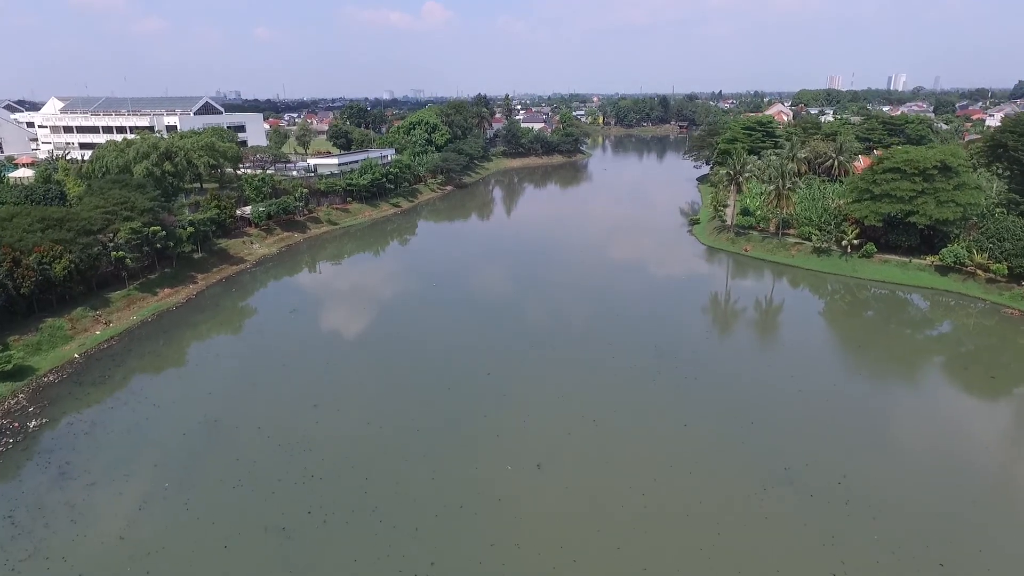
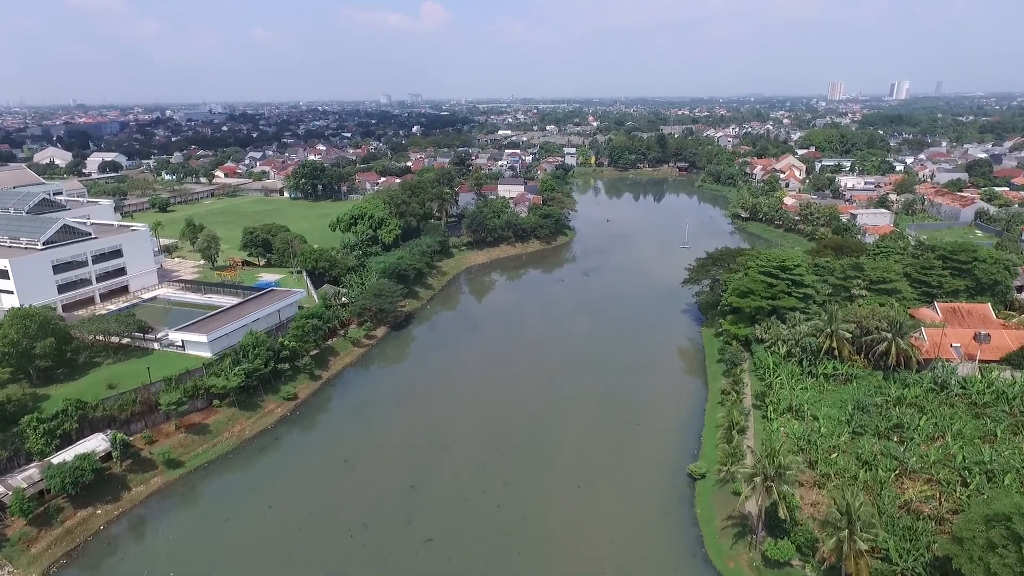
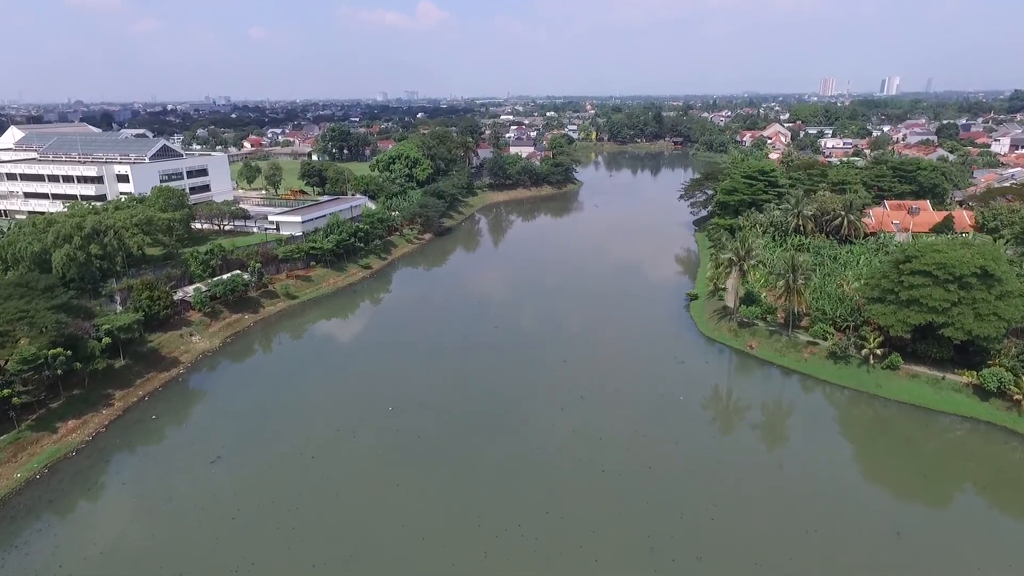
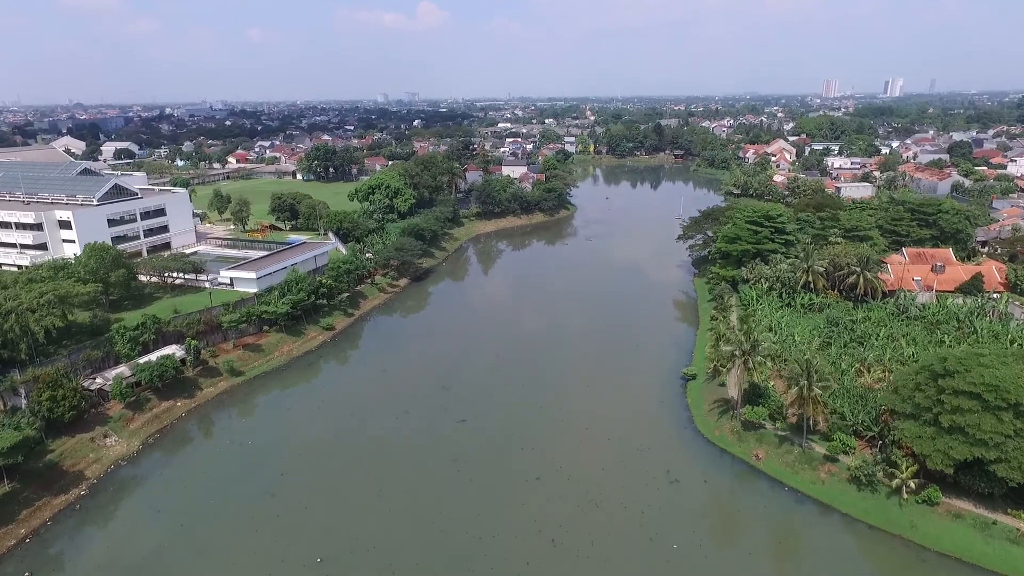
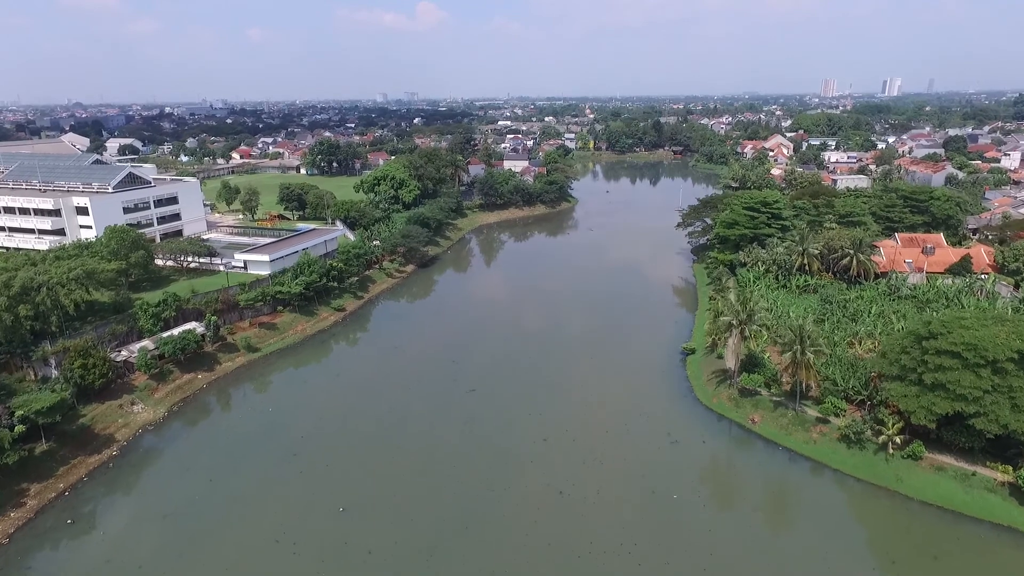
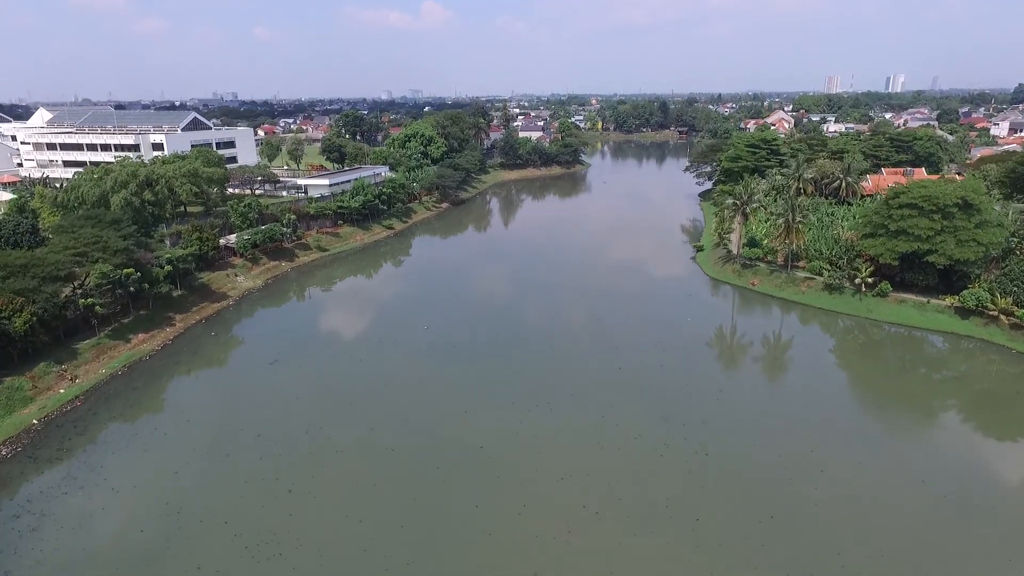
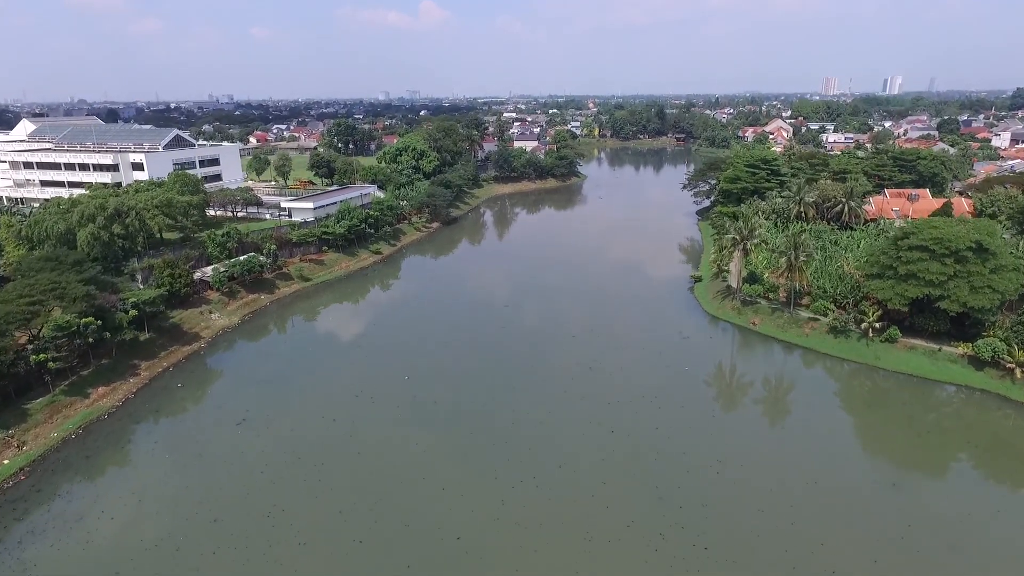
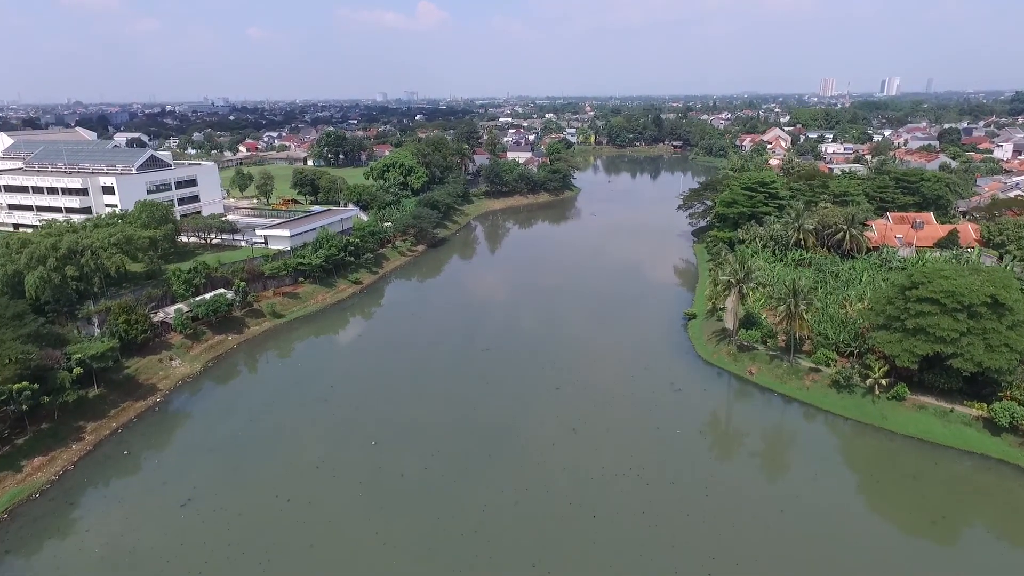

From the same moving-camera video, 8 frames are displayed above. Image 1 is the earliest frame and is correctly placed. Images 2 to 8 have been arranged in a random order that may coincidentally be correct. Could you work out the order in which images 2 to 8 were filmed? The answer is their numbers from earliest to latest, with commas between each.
6, 7, 3, 8, 5, 4, 2
